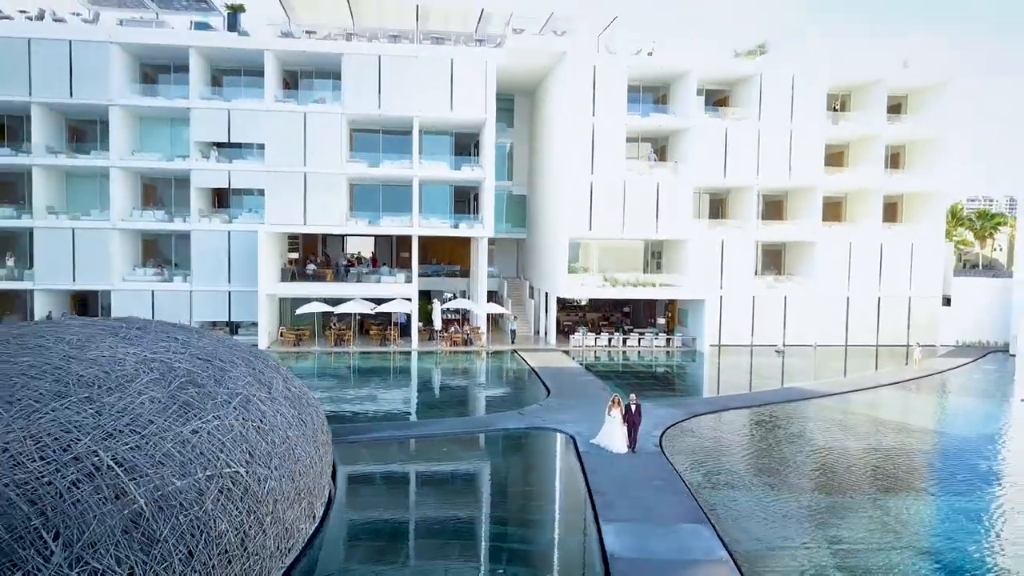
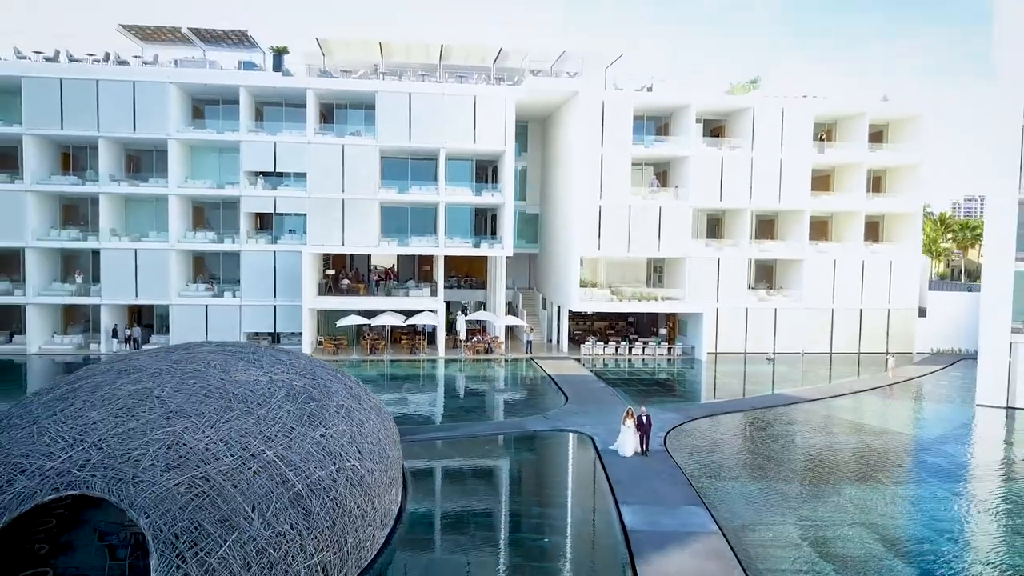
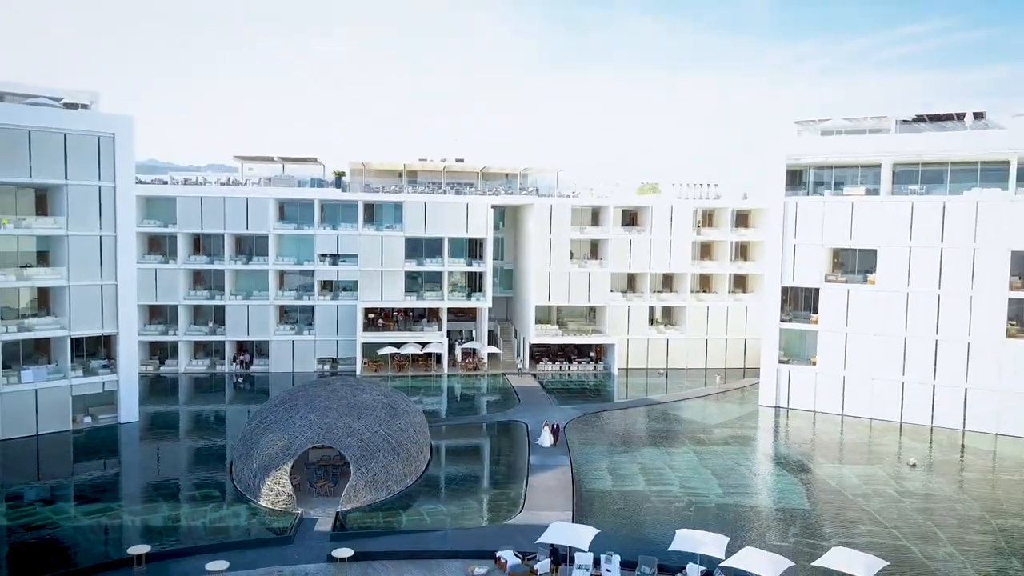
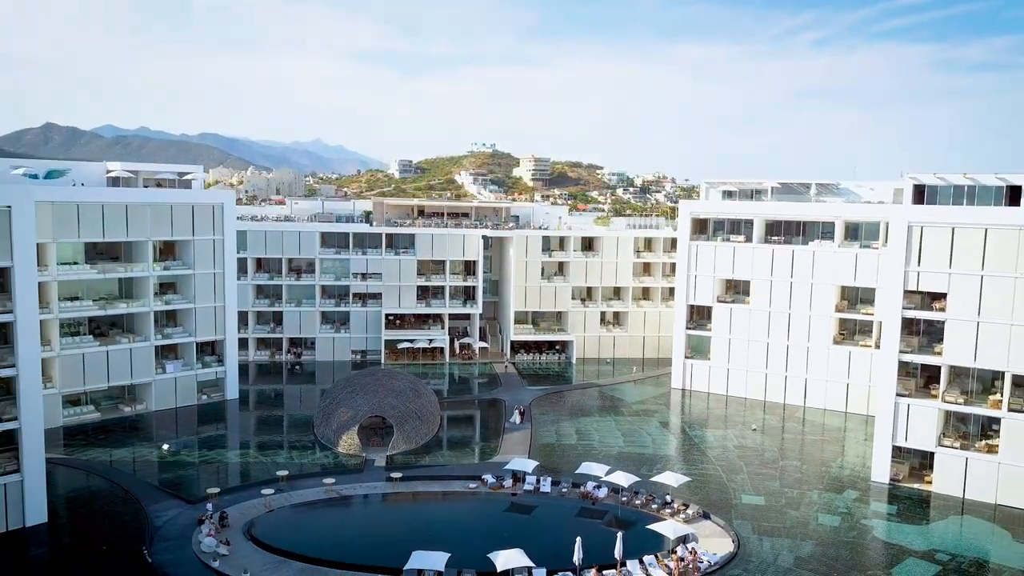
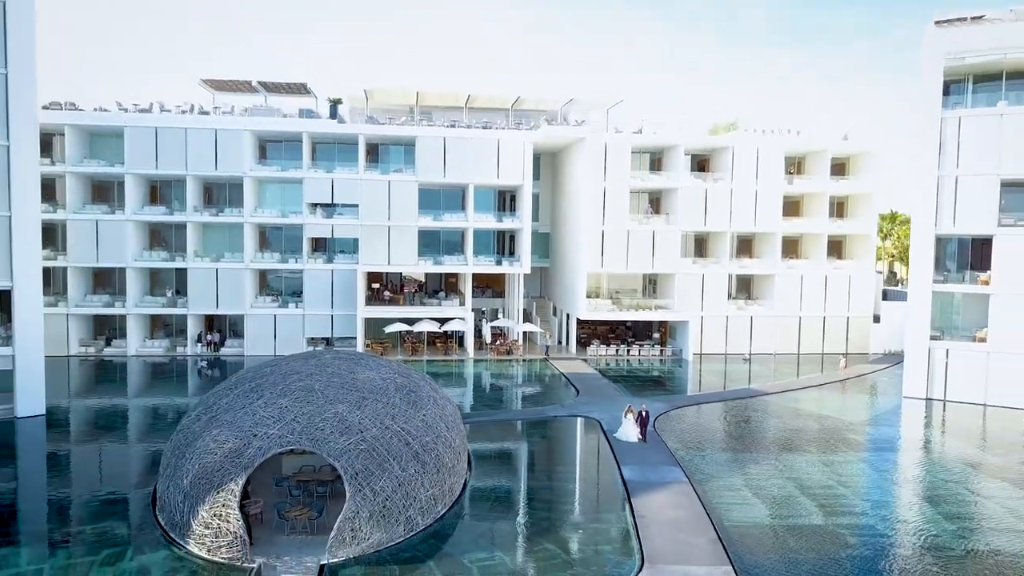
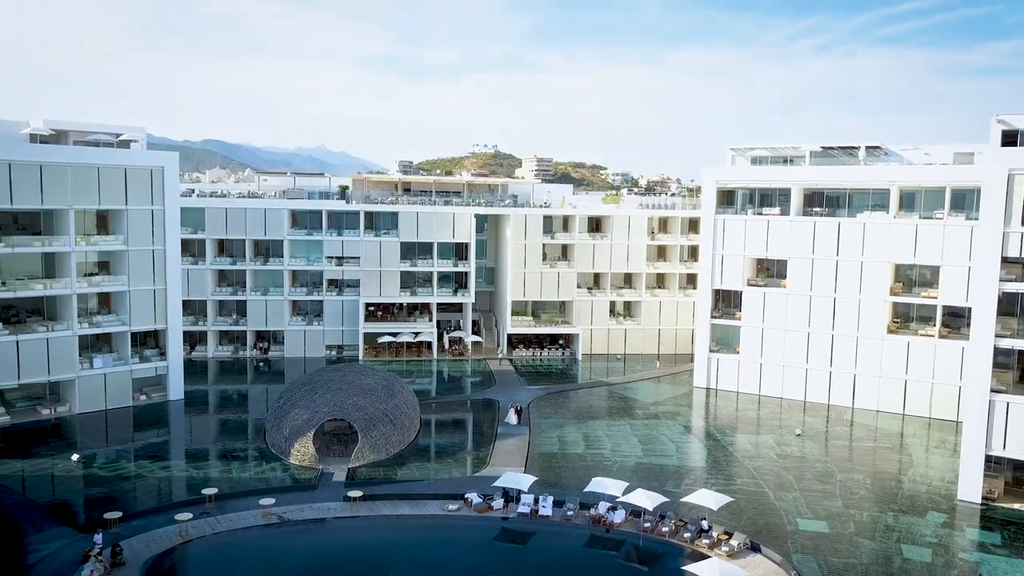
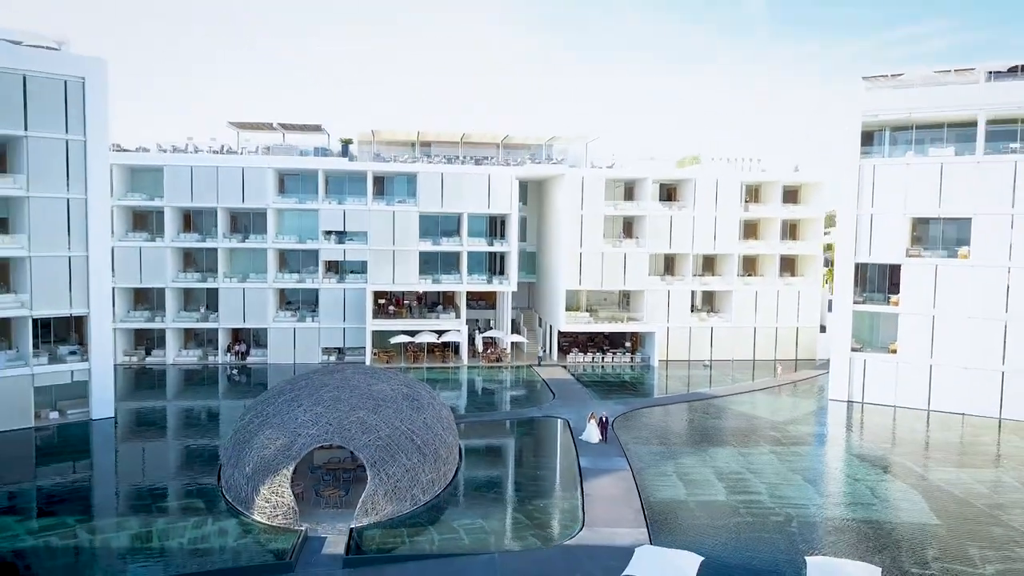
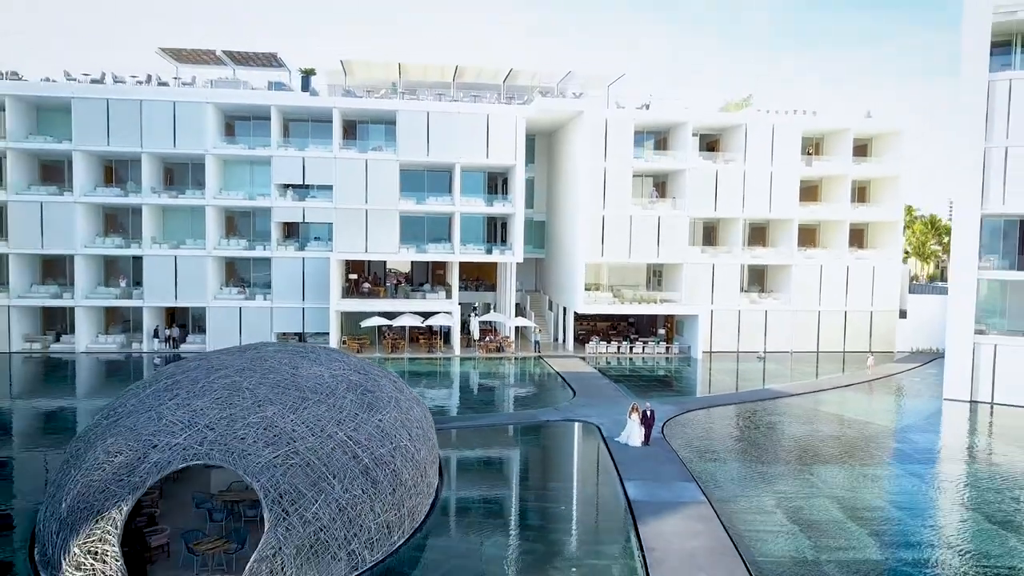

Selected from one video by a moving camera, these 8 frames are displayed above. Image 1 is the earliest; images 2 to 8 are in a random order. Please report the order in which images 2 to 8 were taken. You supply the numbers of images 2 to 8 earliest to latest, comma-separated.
2, 8, 5, 7, 3, 6, 4
